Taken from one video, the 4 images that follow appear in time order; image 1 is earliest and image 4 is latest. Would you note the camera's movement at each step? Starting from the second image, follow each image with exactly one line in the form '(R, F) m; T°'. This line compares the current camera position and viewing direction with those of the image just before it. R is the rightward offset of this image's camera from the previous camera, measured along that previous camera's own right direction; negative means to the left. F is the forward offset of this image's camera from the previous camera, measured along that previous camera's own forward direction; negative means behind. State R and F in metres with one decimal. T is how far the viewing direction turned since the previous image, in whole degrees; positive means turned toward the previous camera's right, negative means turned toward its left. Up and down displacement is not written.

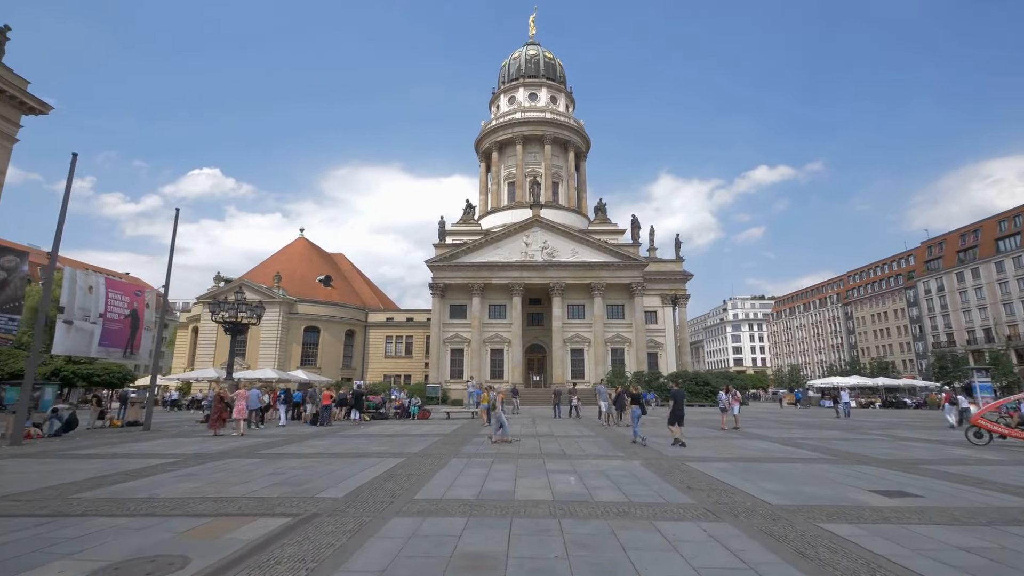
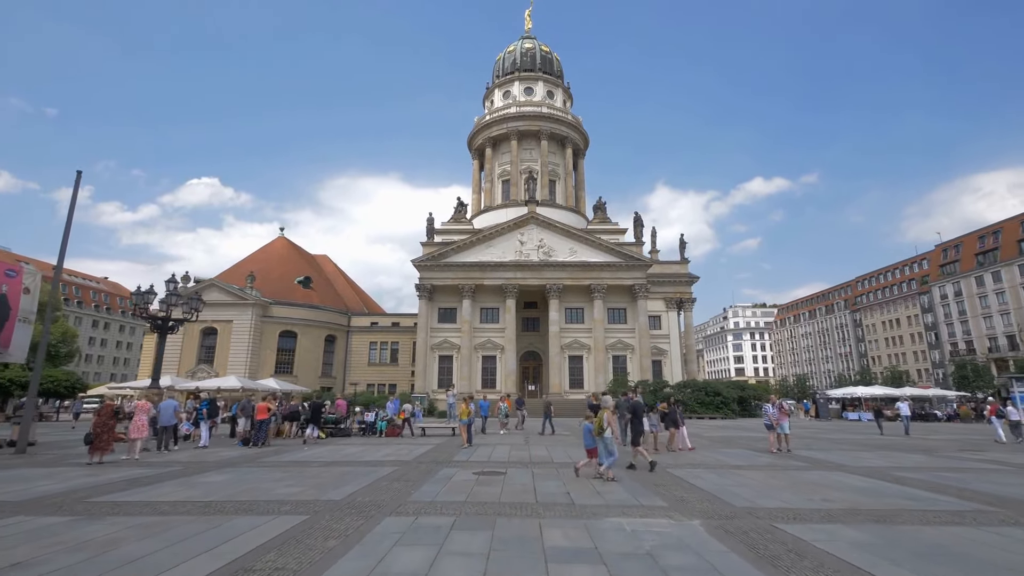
(+0.3, +4.4) m; 0°
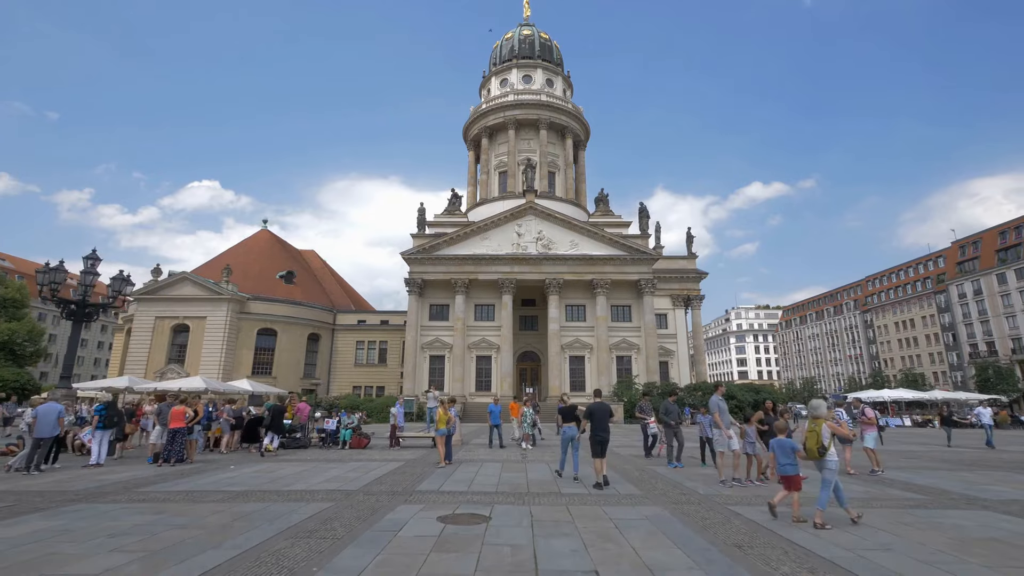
(+0.1, +3.7) m; 0°
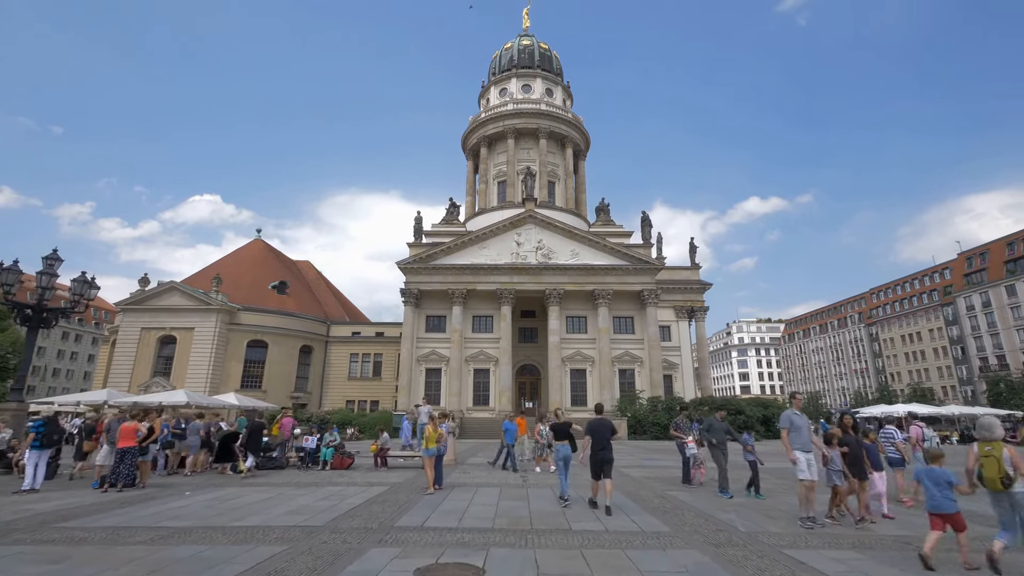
(0.0, +1.5) m; 0°
